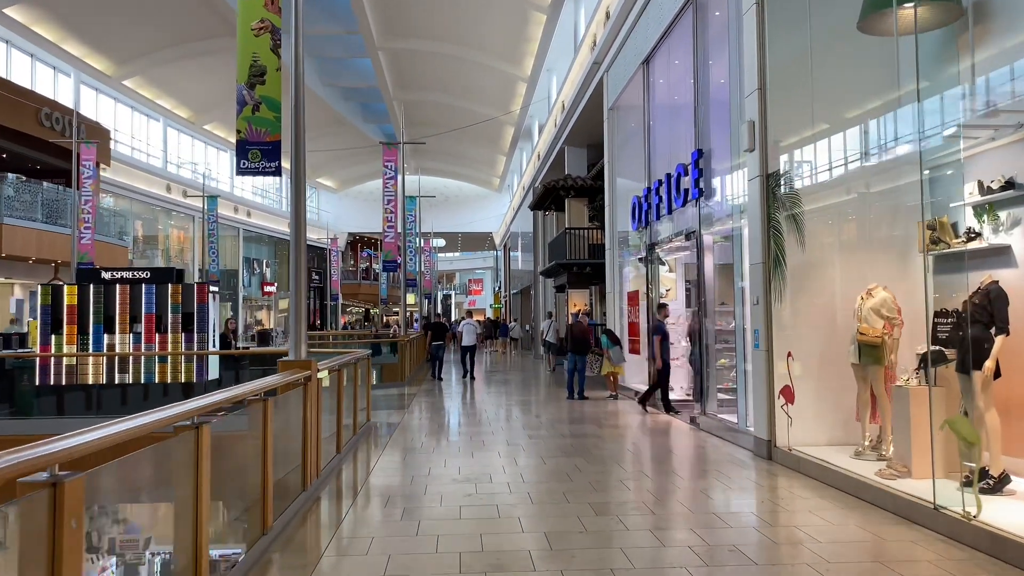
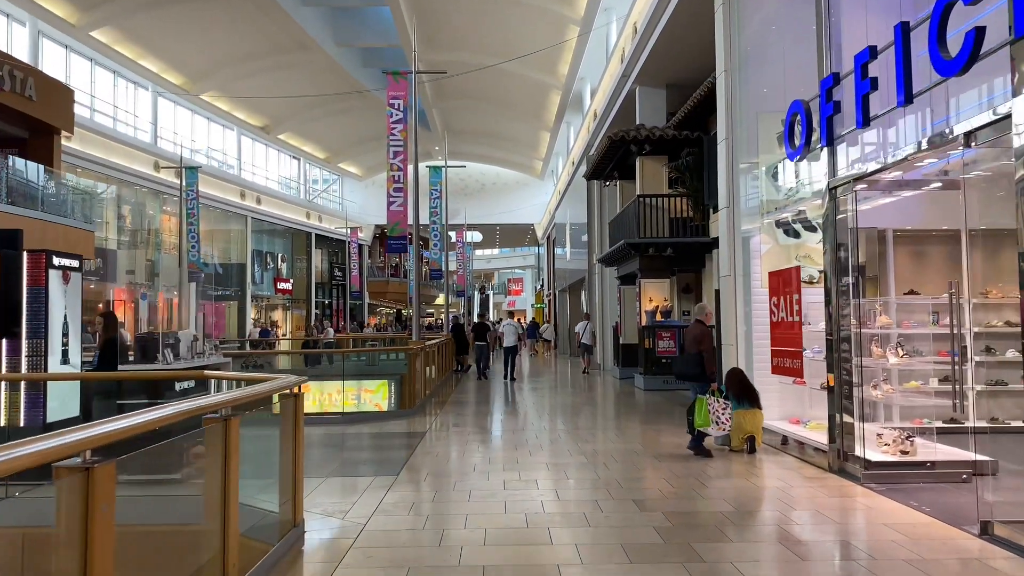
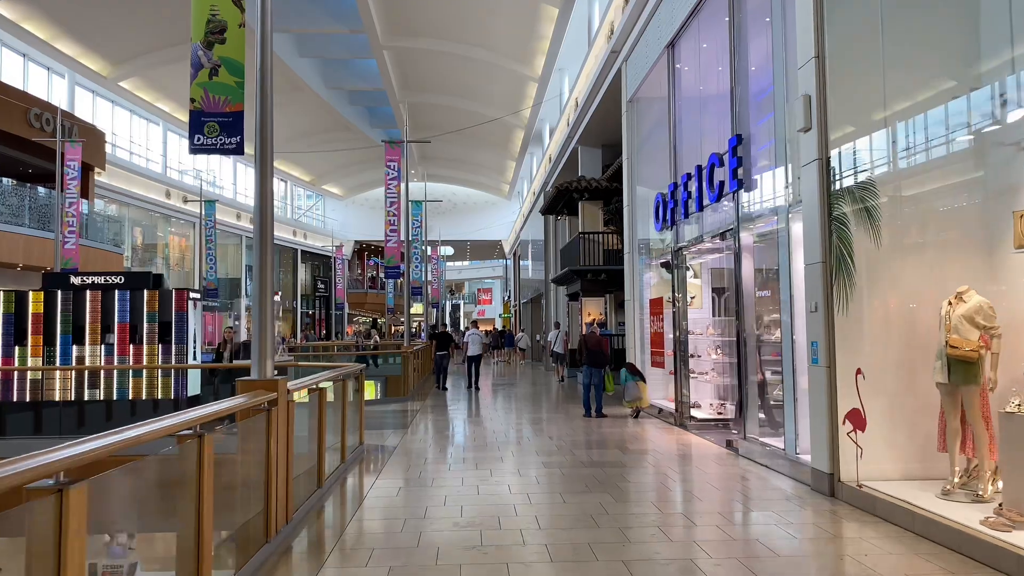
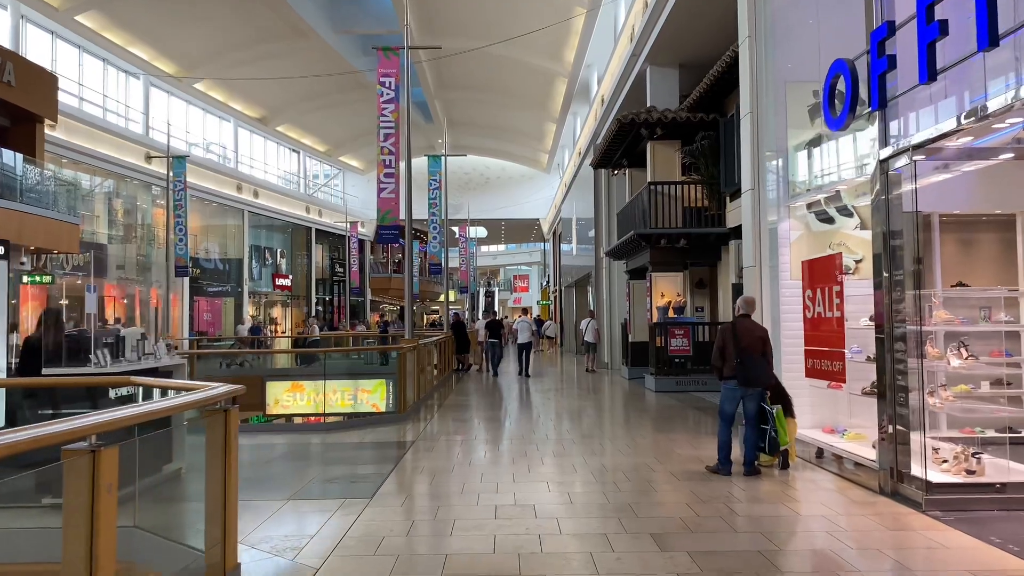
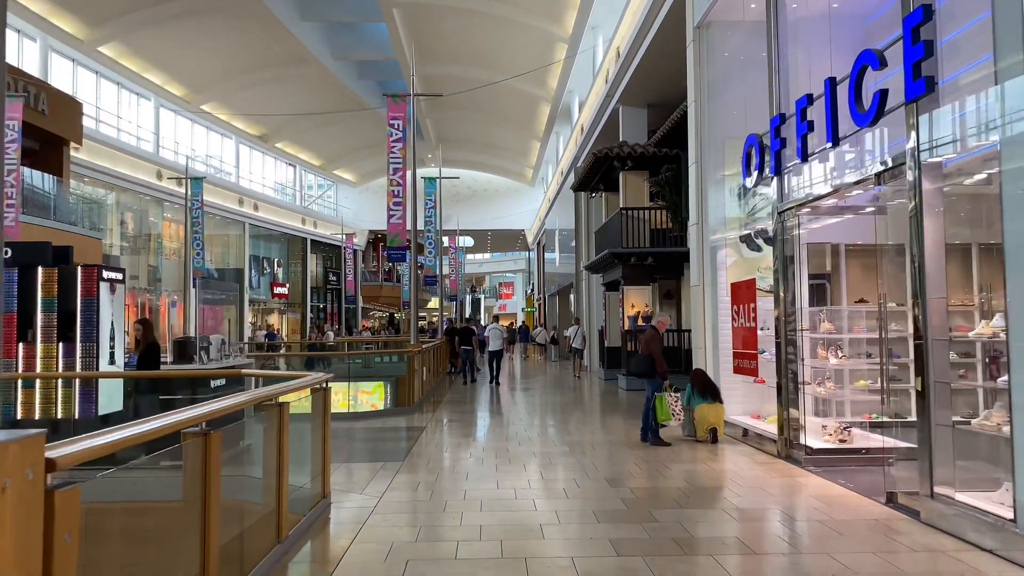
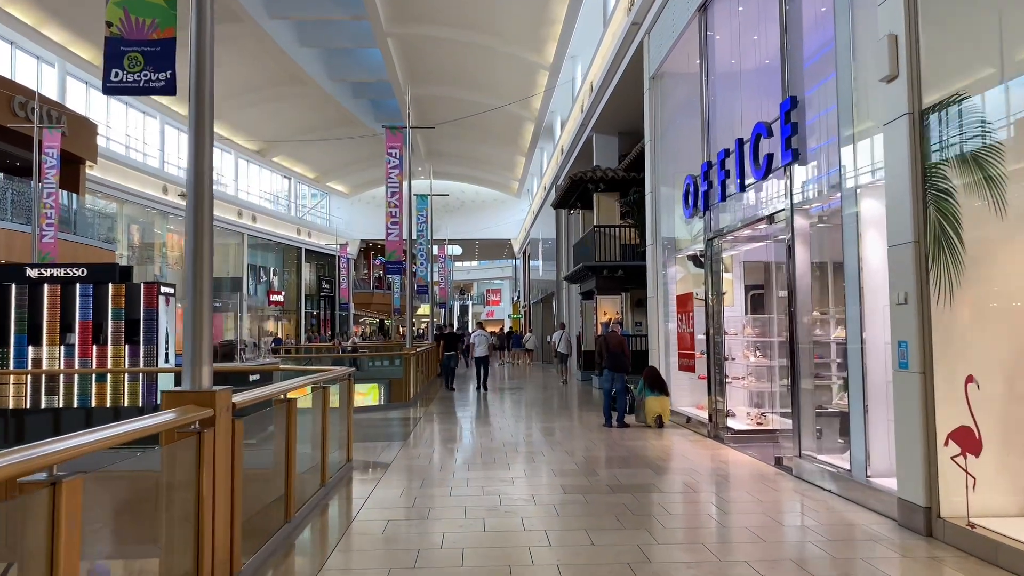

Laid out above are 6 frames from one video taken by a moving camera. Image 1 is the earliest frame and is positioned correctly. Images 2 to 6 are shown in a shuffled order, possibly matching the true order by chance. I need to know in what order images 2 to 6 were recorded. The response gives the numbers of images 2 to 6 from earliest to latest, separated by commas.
3, 6, 5, 2, 4
